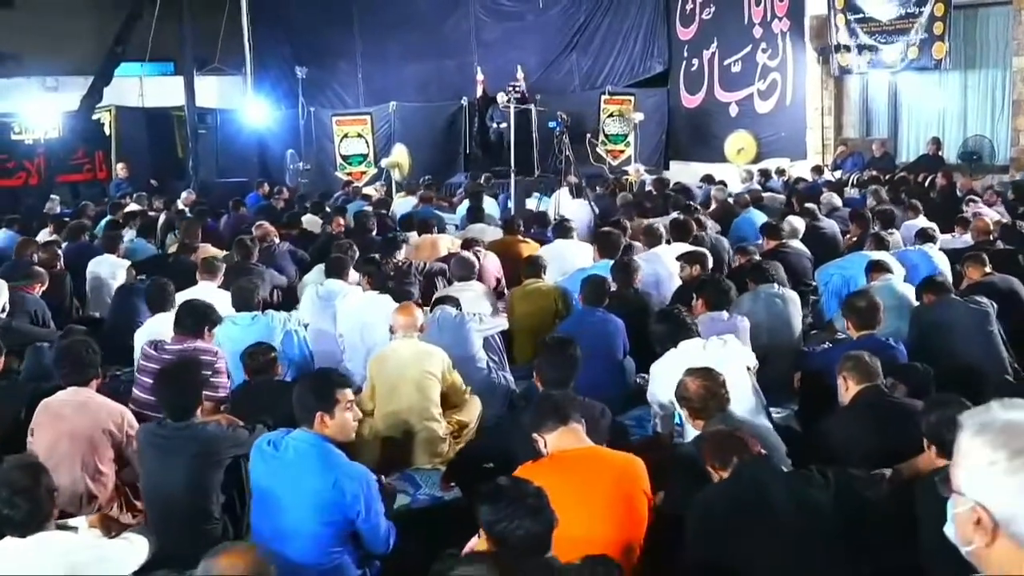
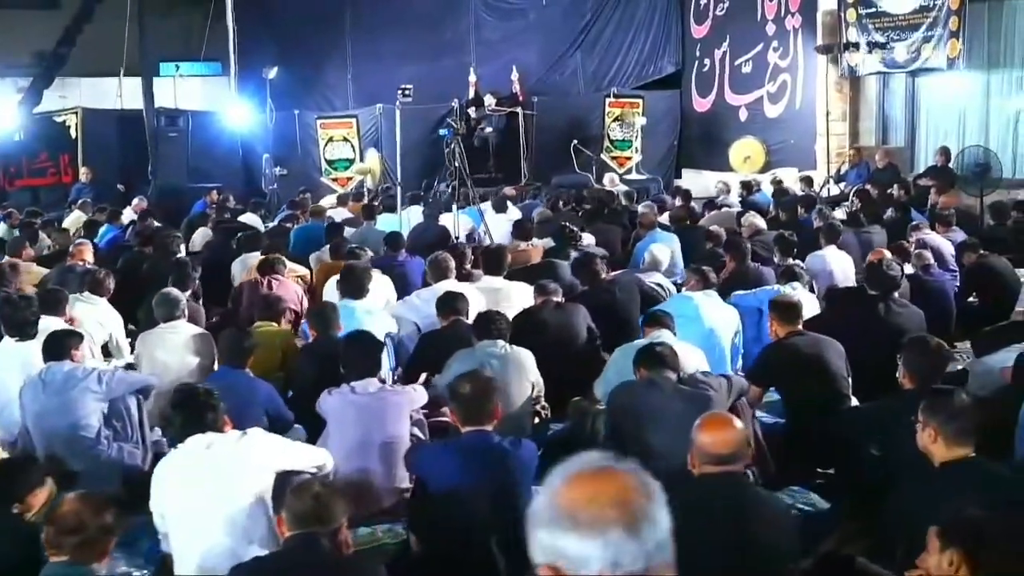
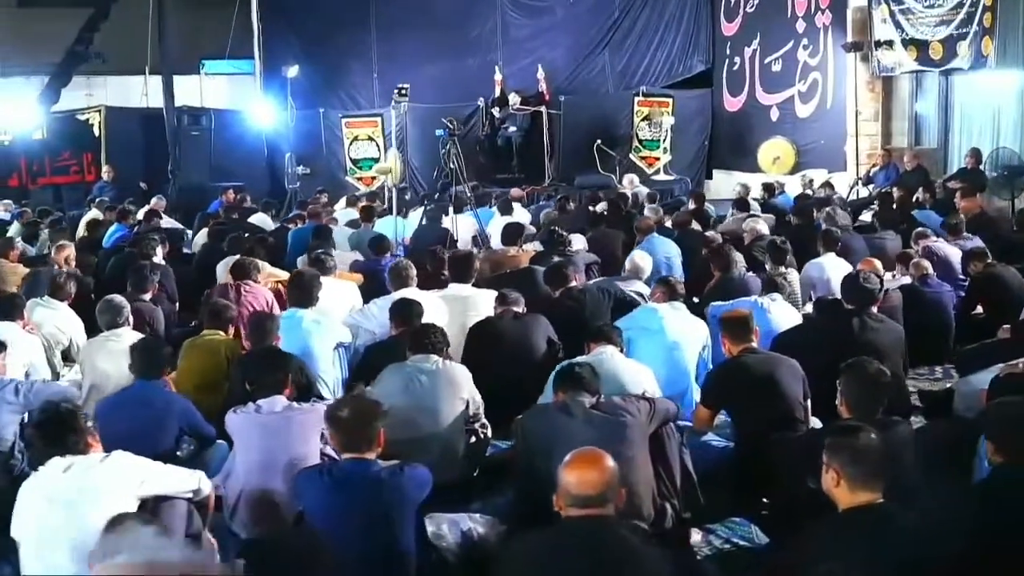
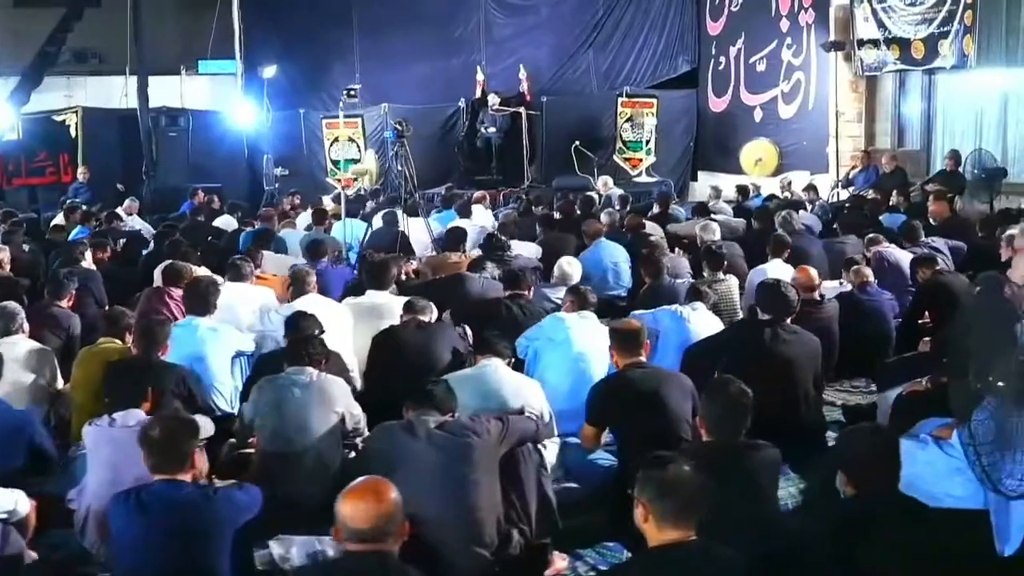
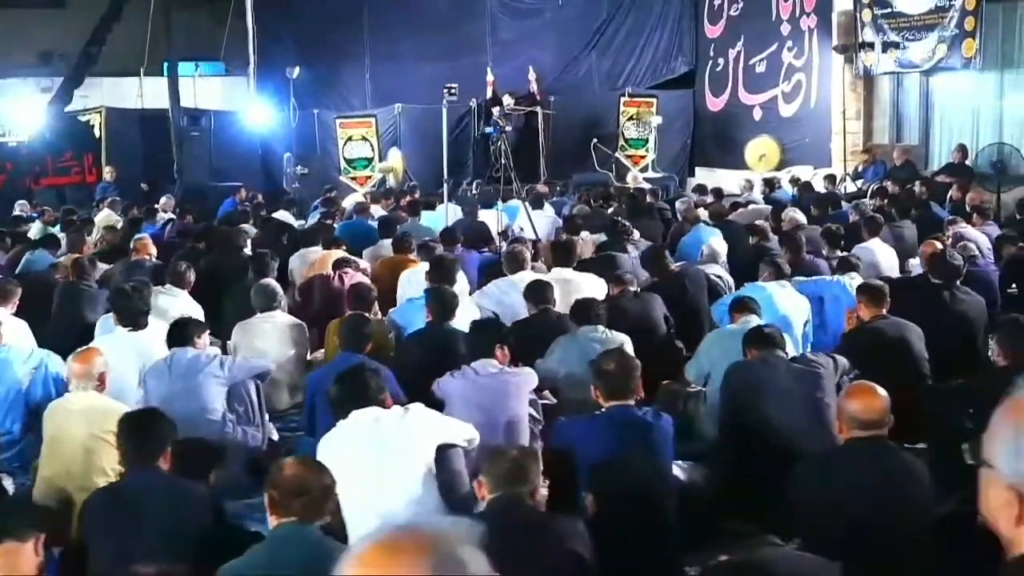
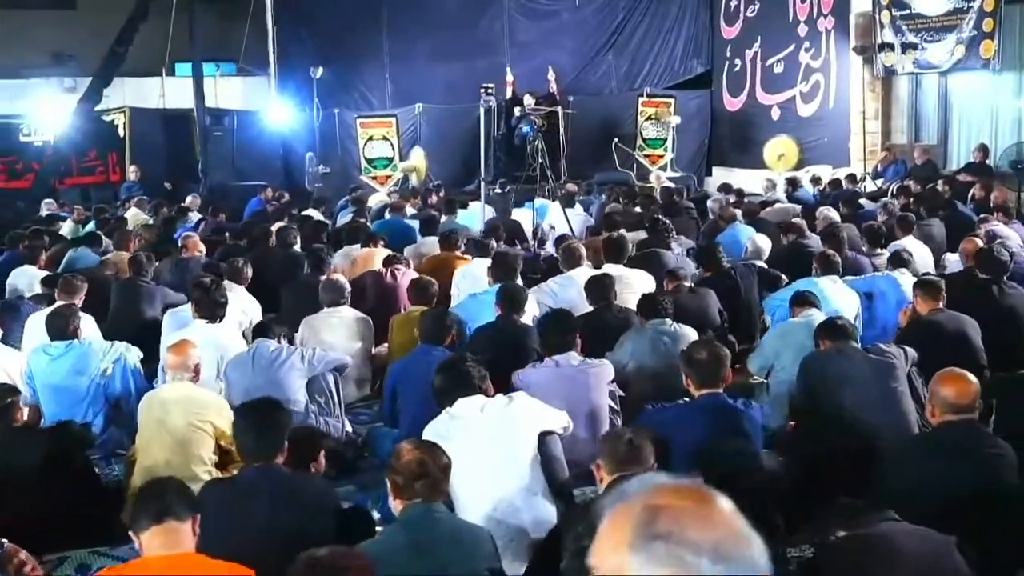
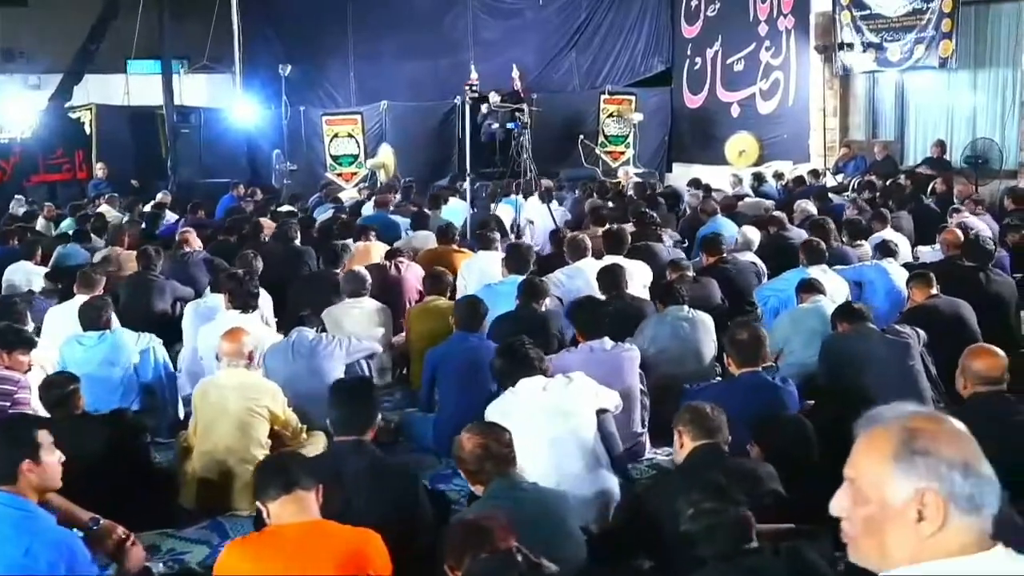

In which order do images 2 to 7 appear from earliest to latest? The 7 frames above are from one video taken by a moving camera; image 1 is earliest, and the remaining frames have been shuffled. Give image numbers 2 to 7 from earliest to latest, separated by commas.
7, 6, 5, 2, 3, 4
